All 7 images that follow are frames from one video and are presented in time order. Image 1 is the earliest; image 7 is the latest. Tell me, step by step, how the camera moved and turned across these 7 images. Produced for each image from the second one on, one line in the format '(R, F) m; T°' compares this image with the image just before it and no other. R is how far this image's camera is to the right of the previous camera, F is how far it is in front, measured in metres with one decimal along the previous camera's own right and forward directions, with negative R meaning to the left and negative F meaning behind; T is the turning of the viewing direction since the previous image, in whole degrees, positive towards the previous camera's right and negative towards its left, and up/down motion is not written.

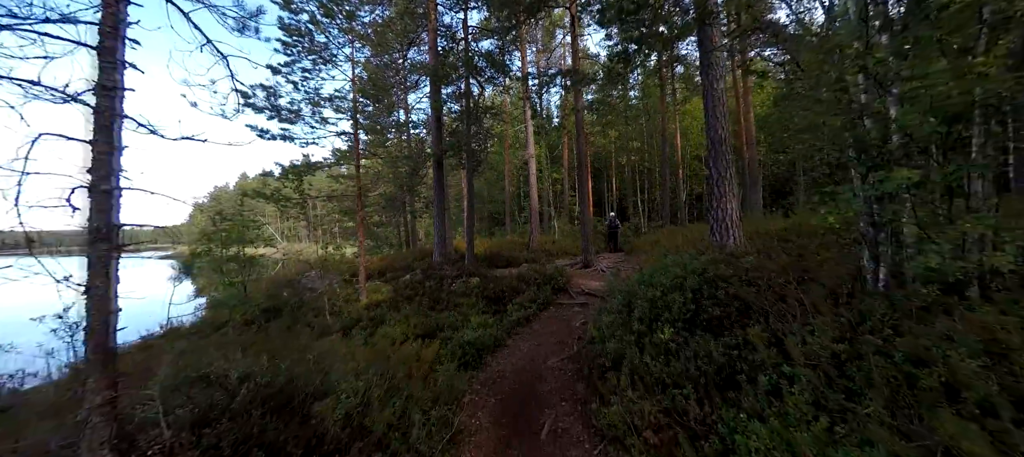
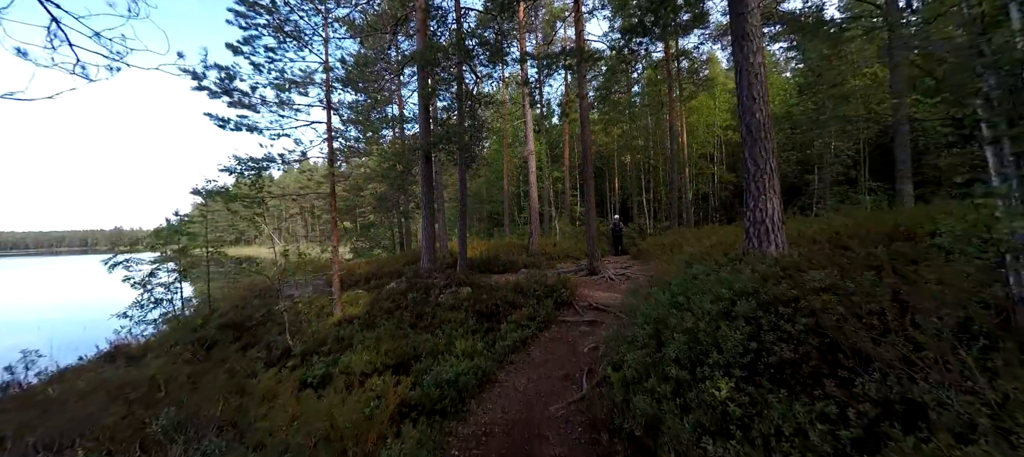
(+0.1, +1.1) m; 0°
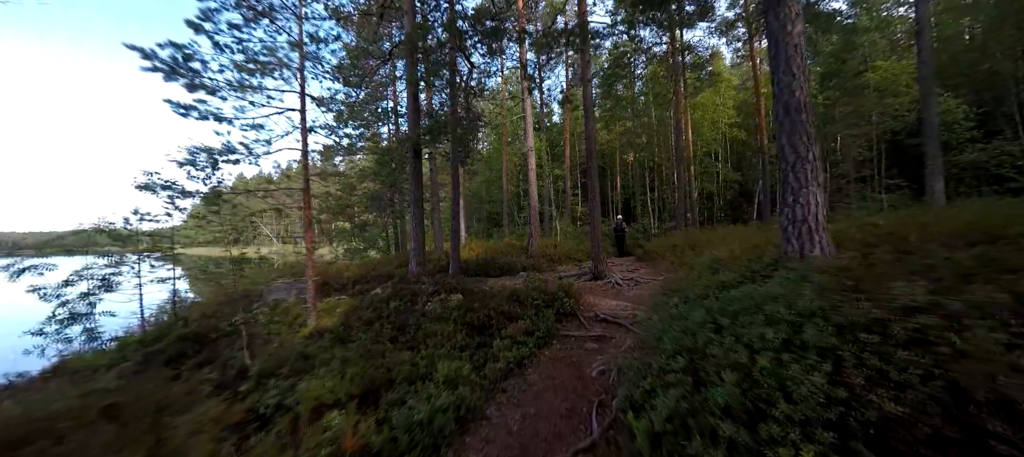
(+0.1, +0.8) m; 0°
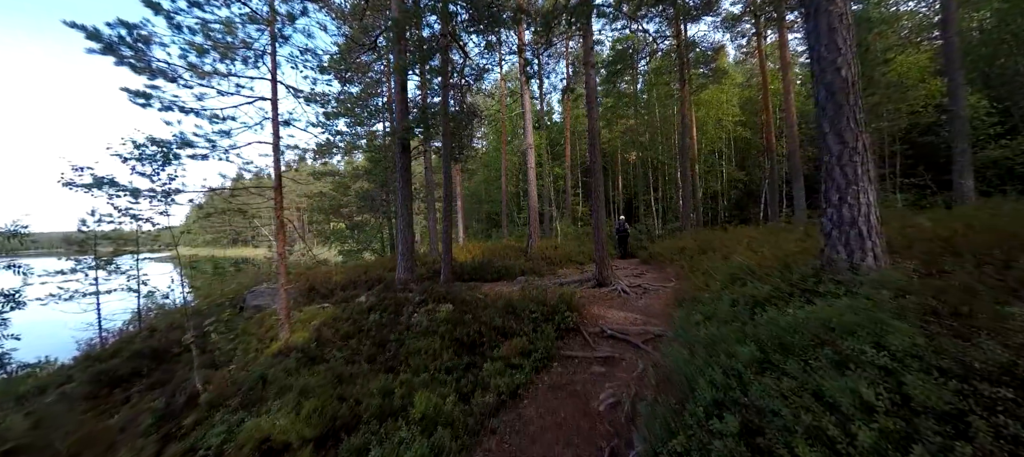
(+0.1, +0.7) m; 0°
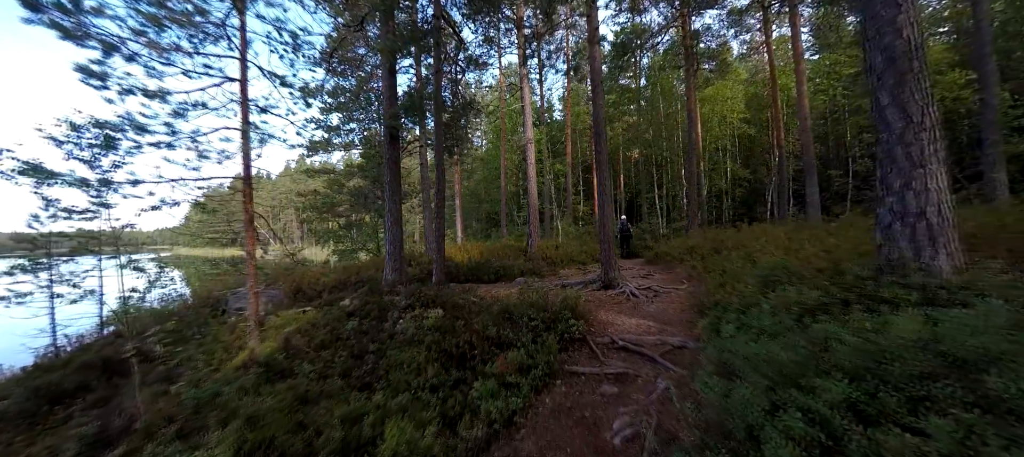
(+0.1, +0.7) m; 0°
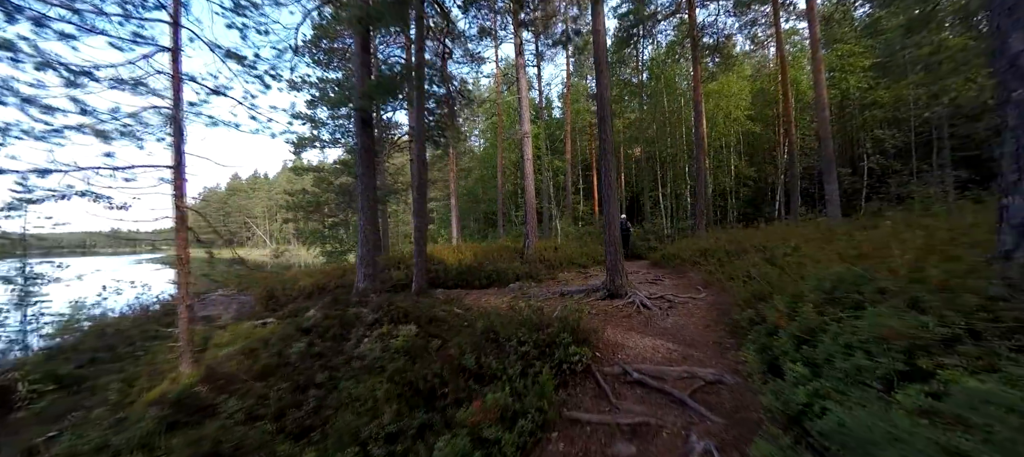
(+0.2, +1.0) m; 0°
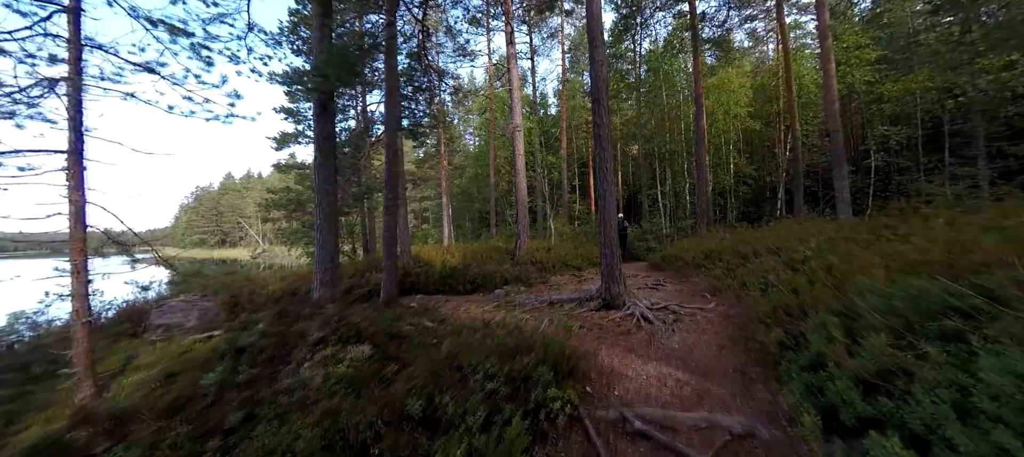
(+0.3, +0.8) m; +1°
